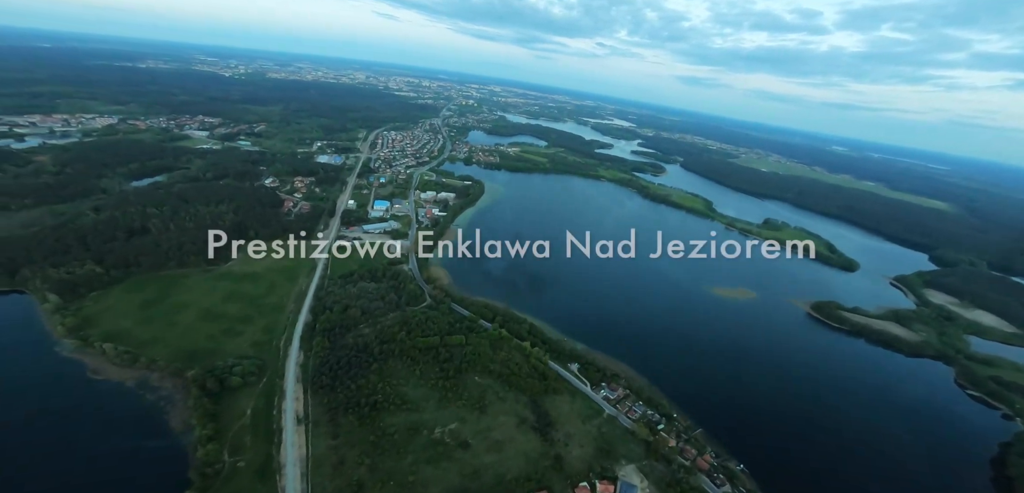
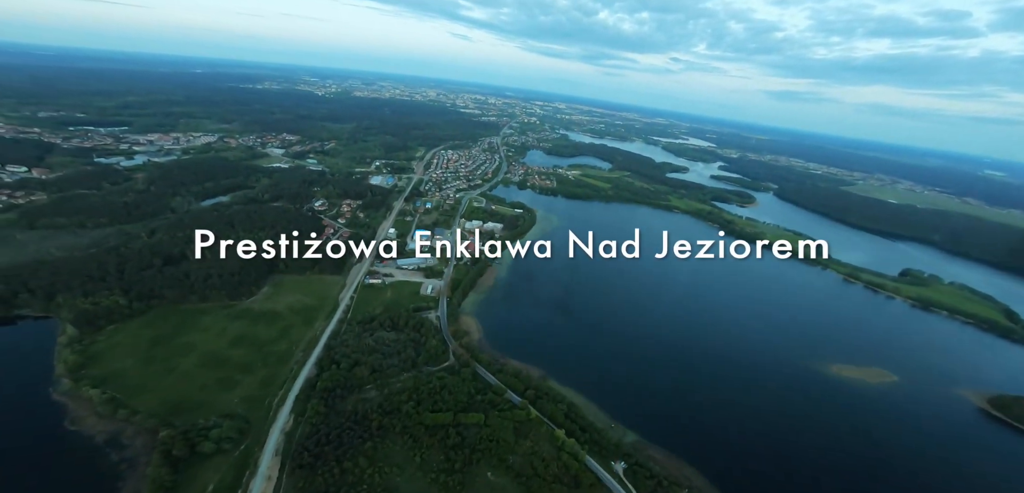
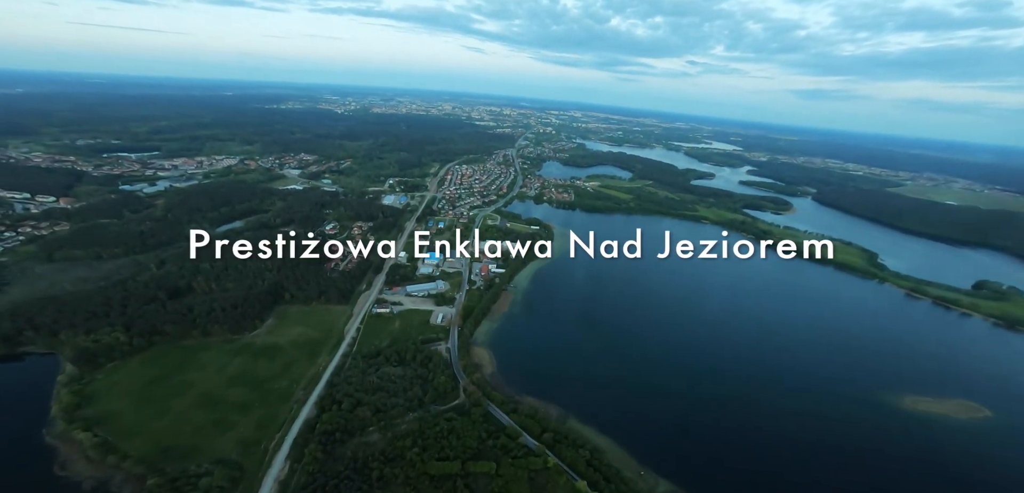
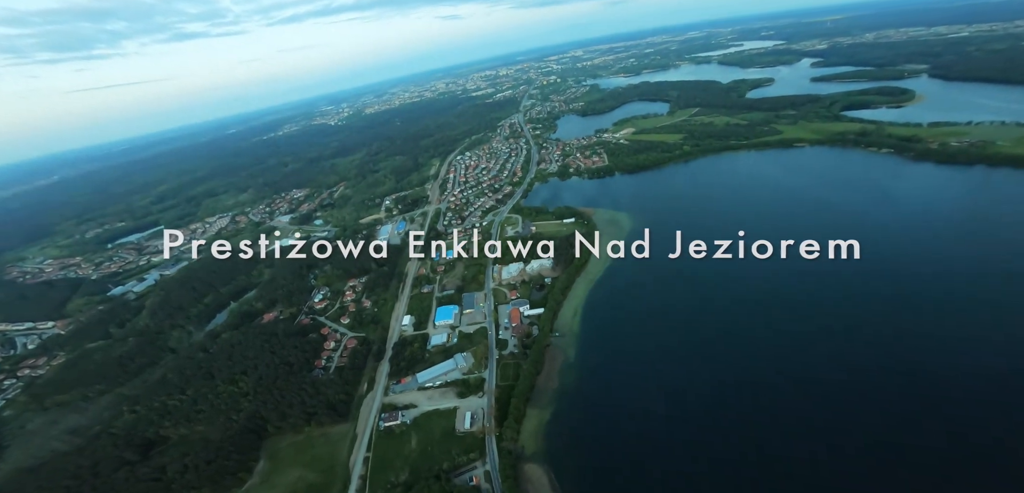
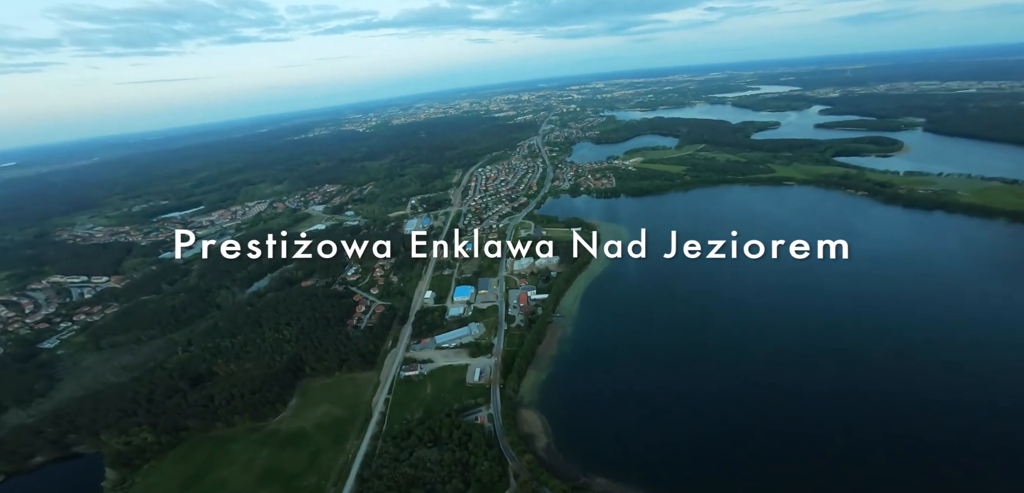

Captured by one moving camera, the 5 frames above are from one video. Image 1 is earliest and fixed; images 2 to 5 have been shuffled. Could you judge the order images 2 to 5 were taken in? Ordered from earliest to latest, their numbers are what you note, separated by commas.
2, 3, 5, 4
